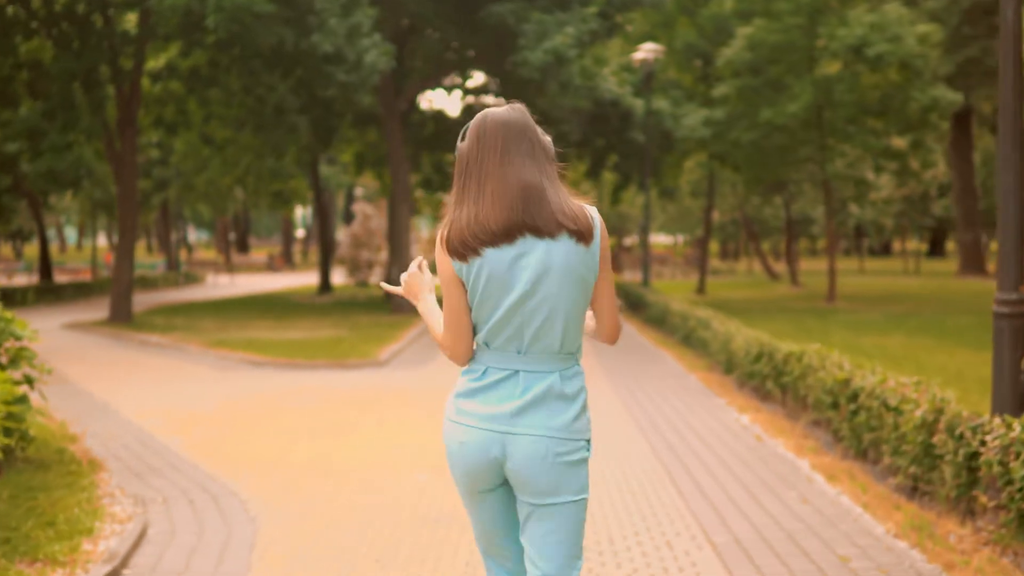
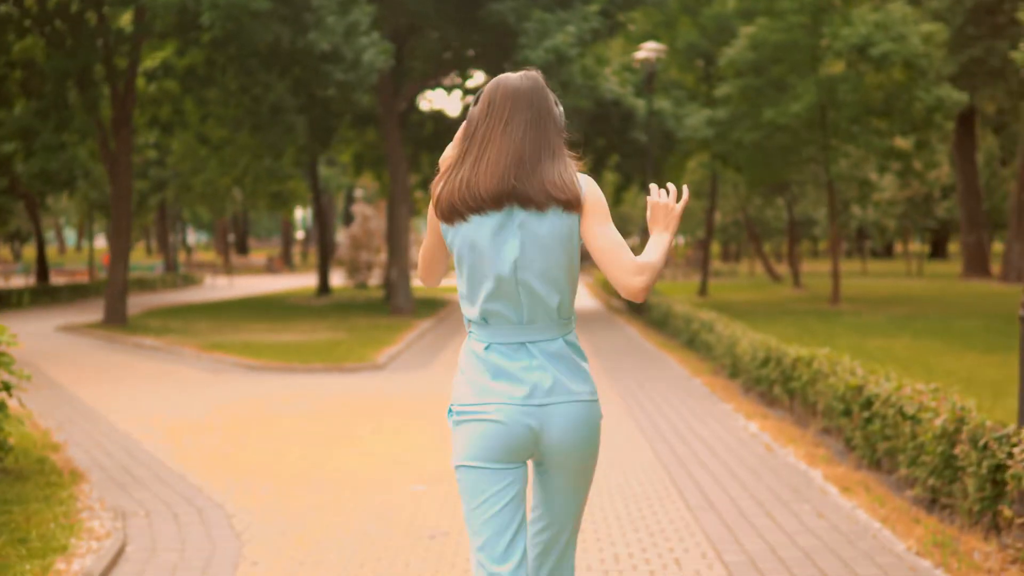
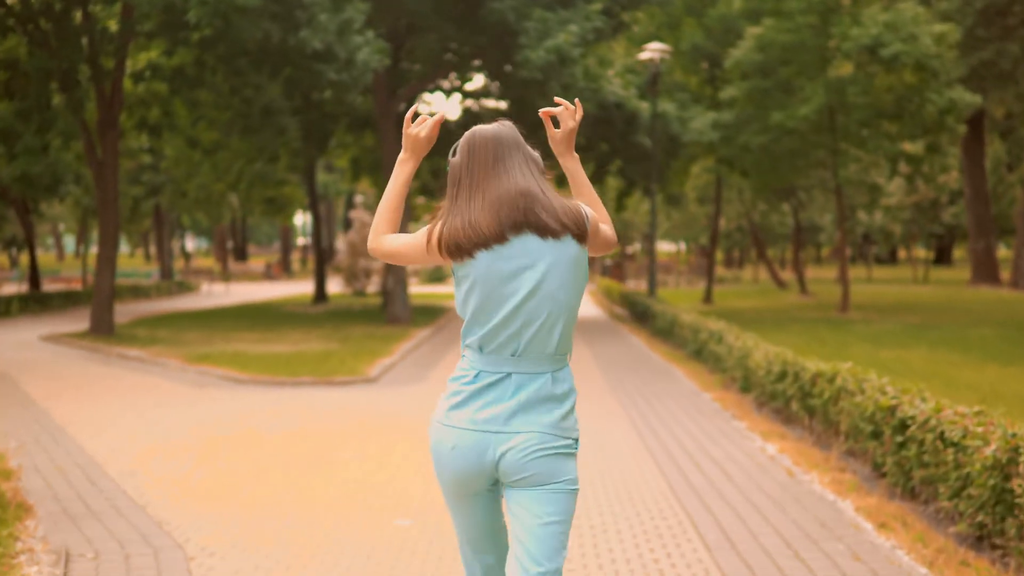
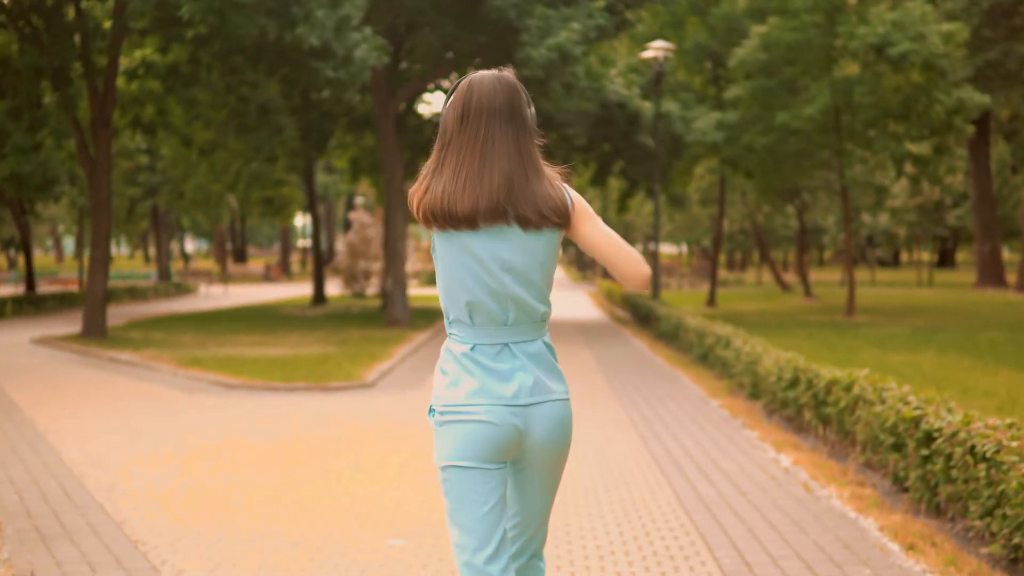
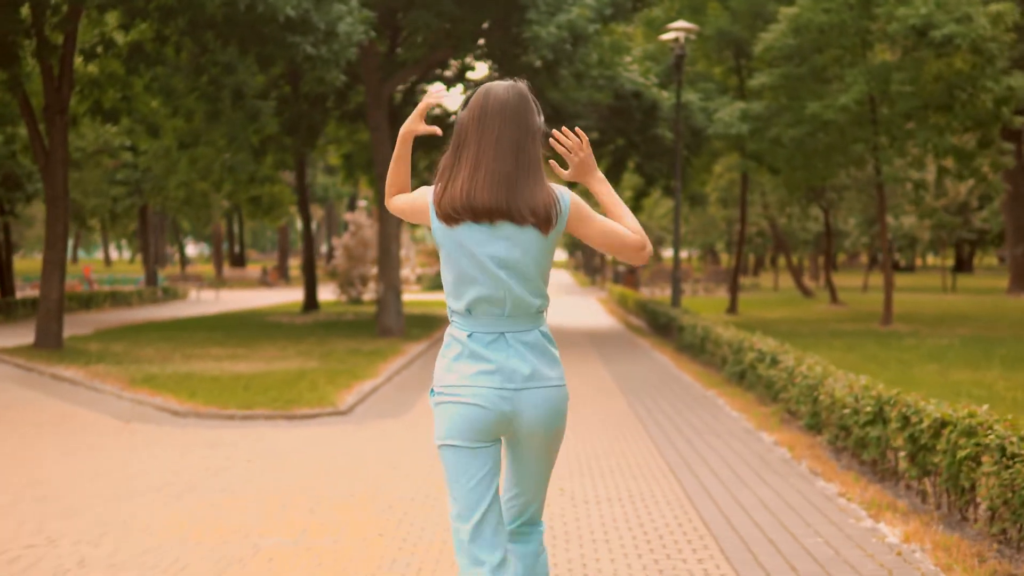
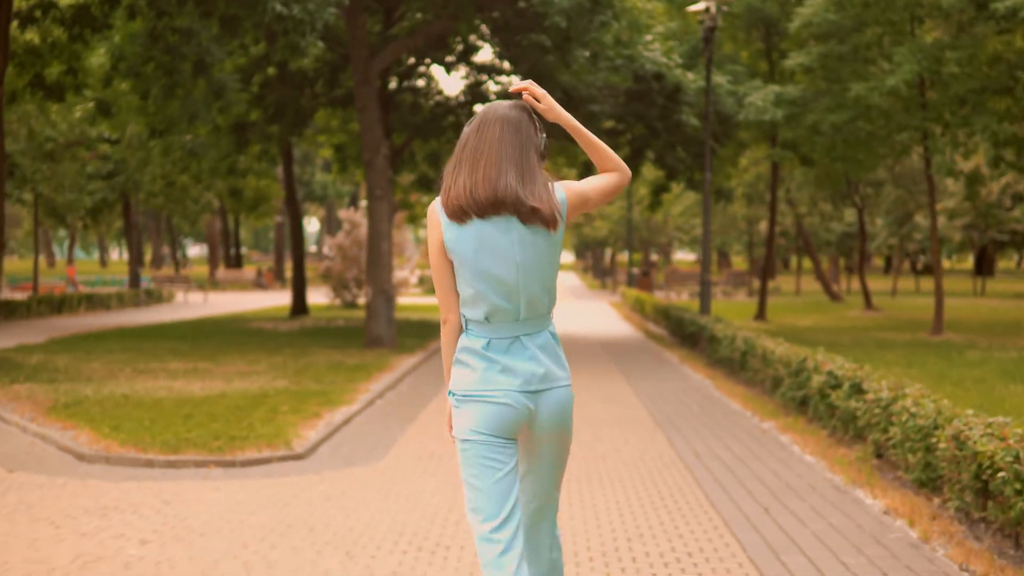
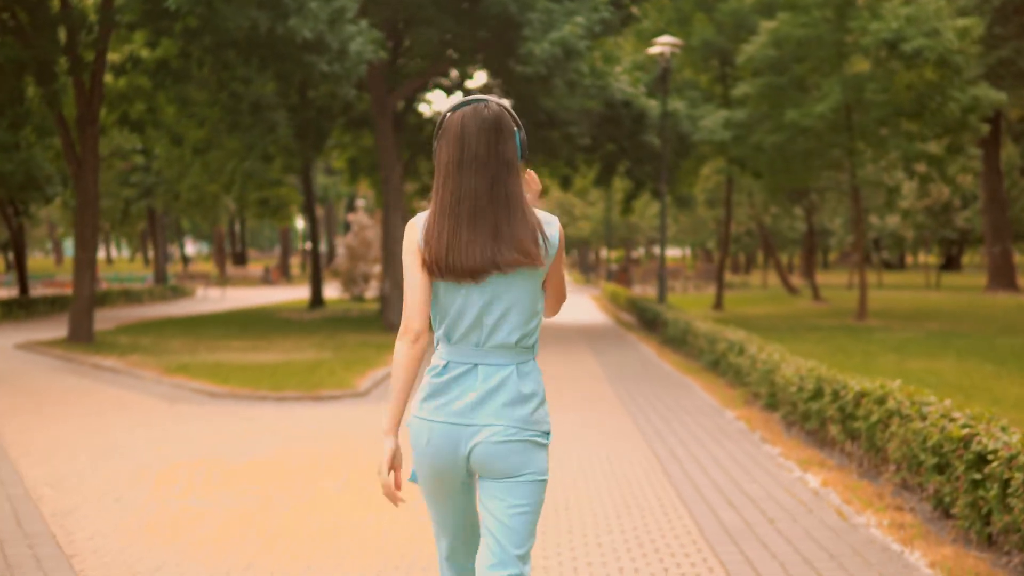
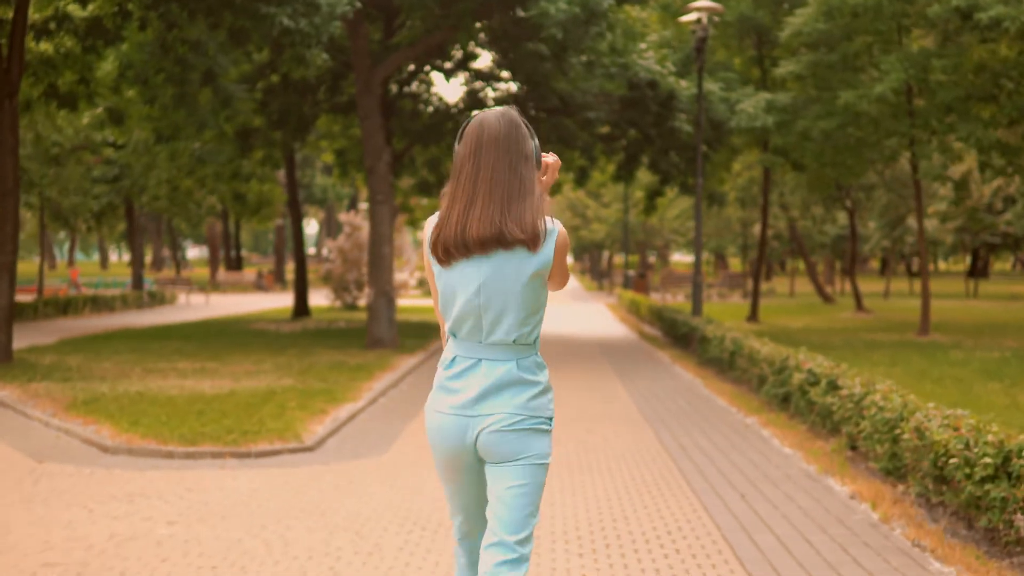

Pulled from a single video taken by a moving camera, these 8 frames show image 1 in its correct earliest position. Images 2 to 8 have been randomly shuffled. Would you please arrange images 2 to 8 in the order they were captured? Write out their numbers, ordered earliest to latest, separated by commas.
2, 3, 4, 7, 5, 8, 6
